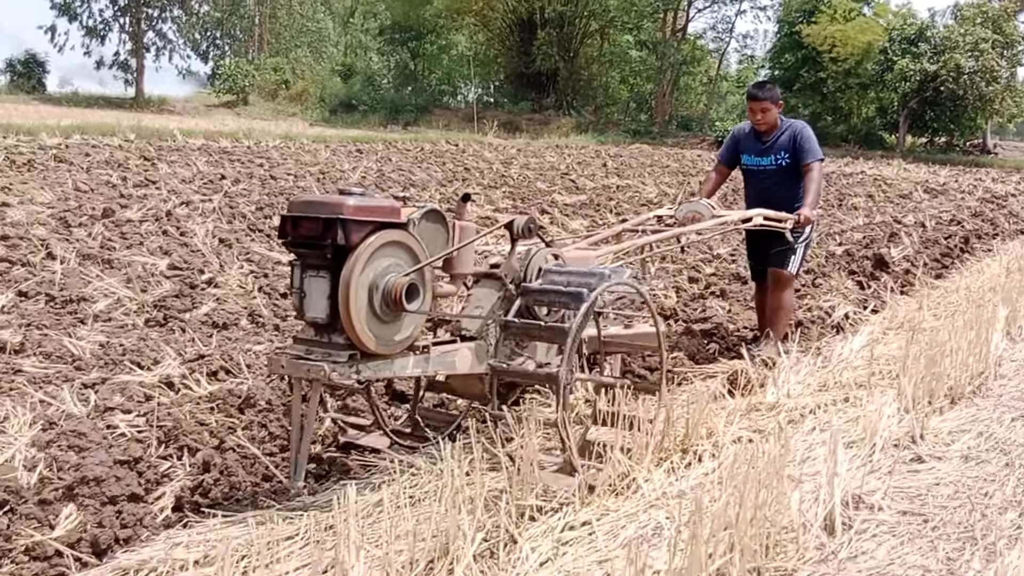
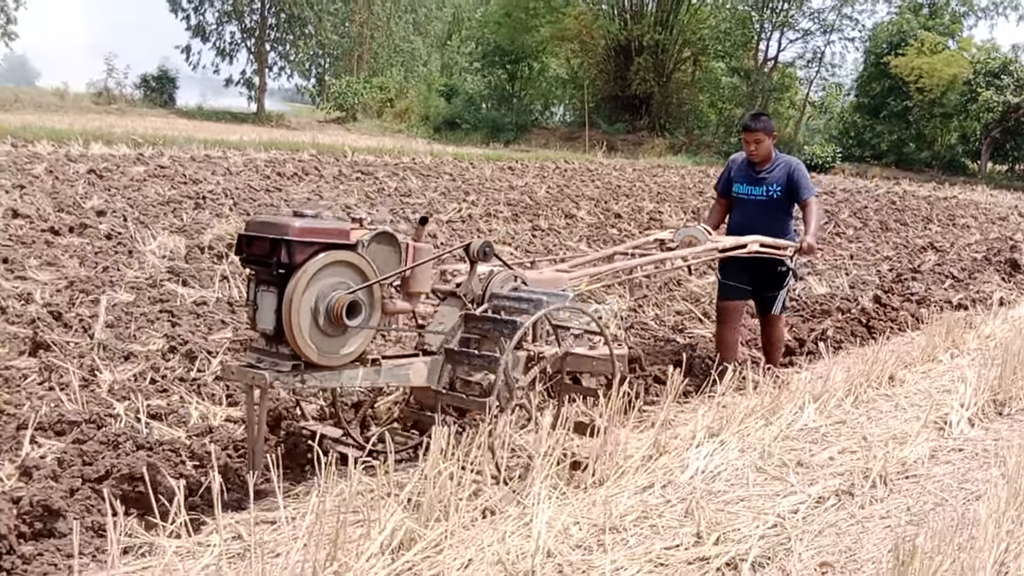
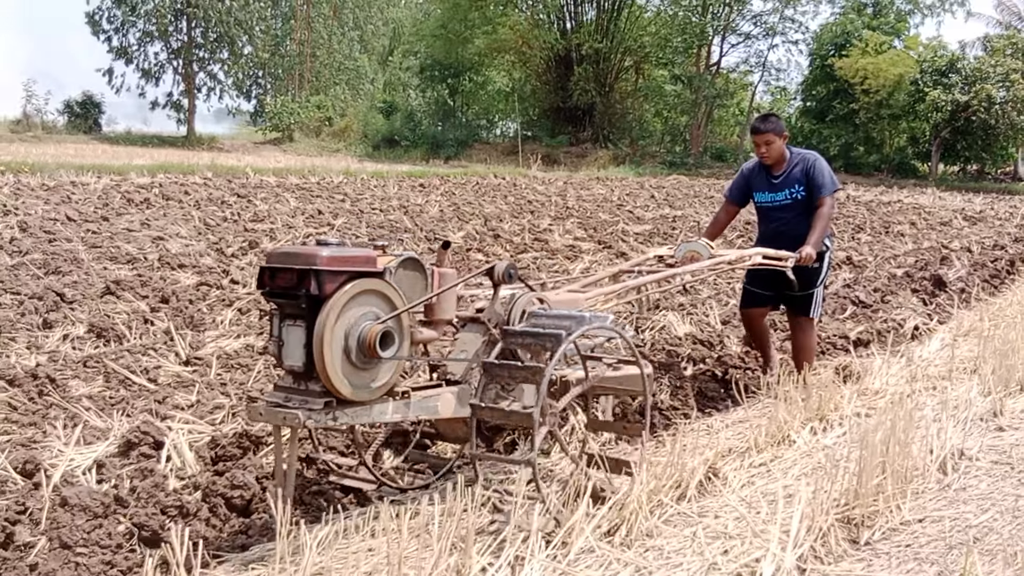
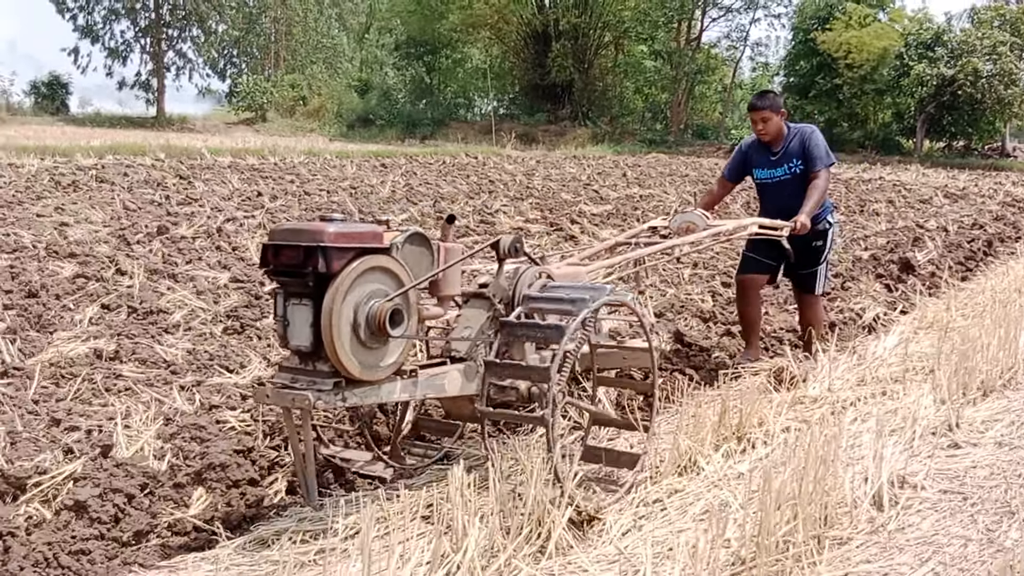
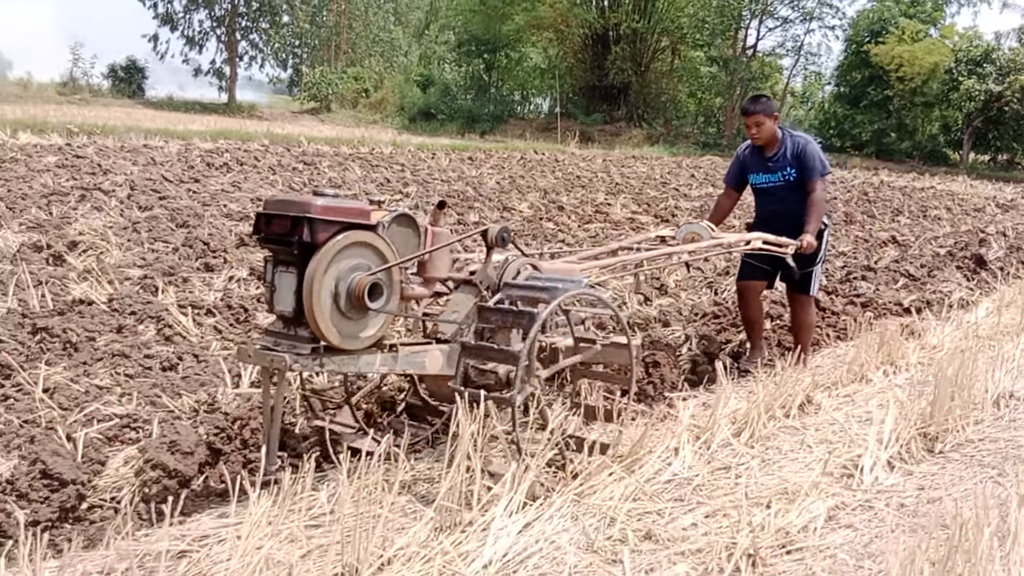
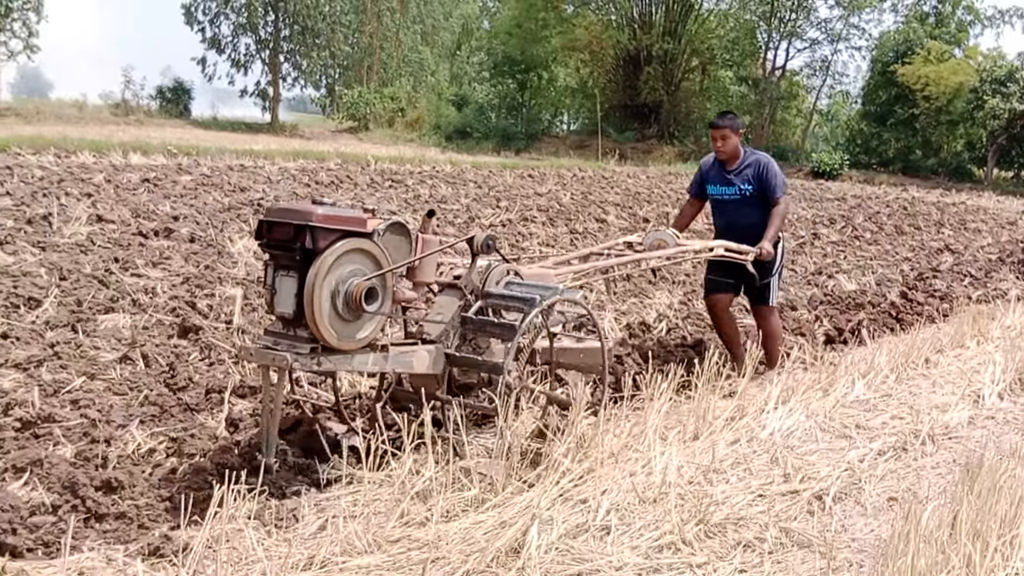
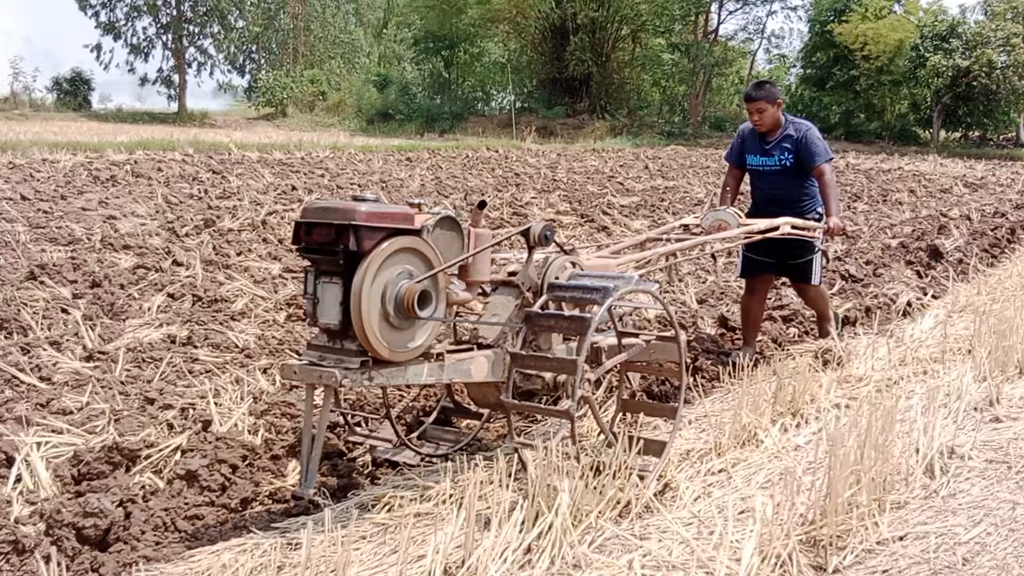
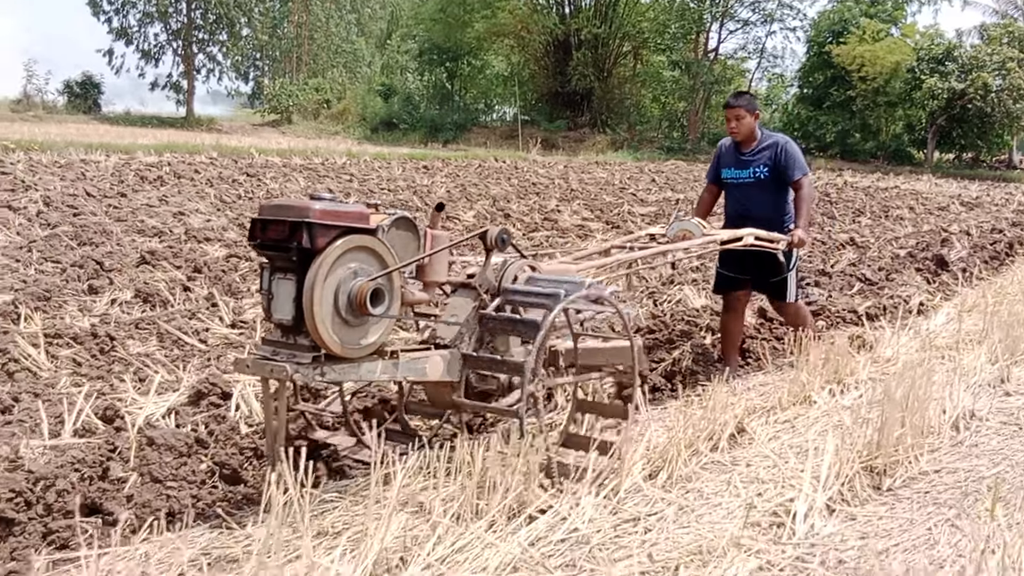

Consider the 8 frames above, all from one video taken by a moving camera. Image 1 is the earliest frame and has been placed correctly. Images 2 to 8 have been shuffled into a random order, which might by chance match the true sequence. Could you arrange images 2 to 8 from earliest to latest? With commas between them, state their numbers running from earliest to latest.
4, 7, 3, 8, 5, 2, 6
